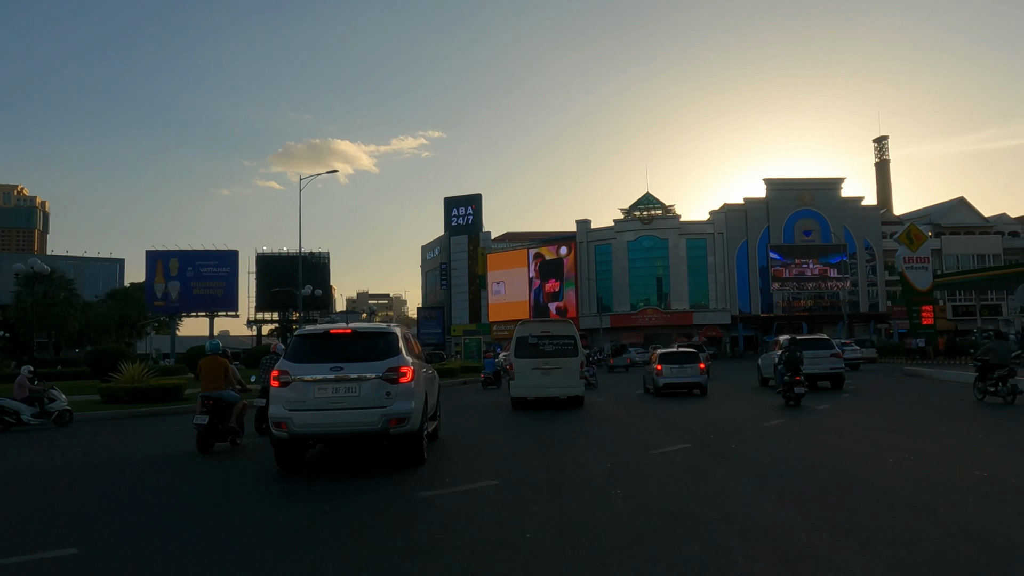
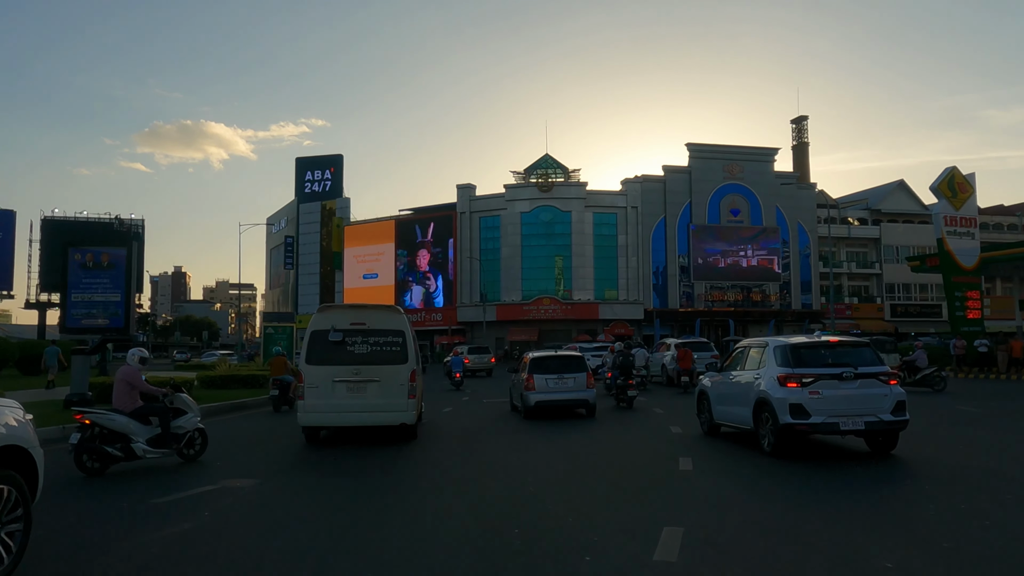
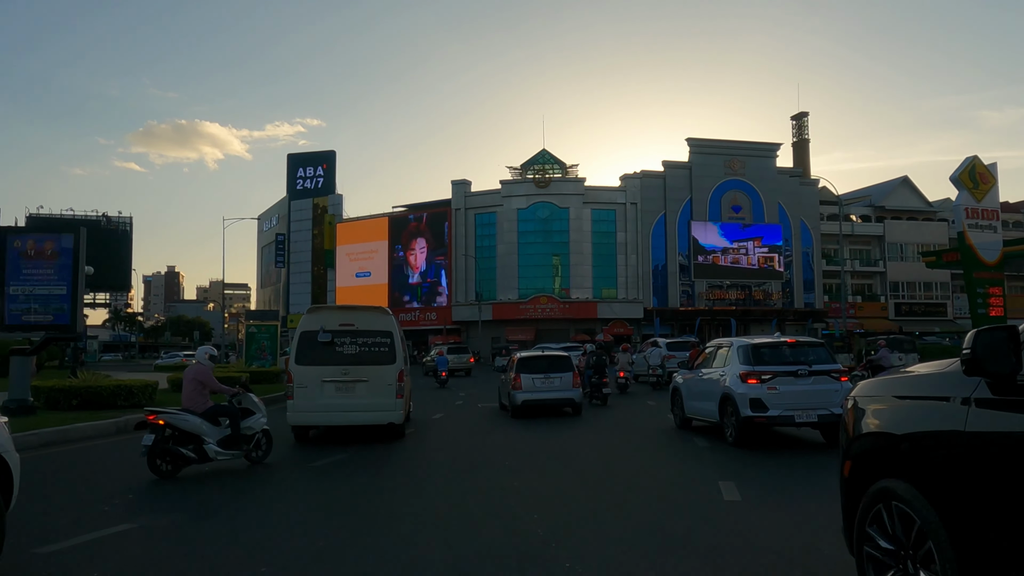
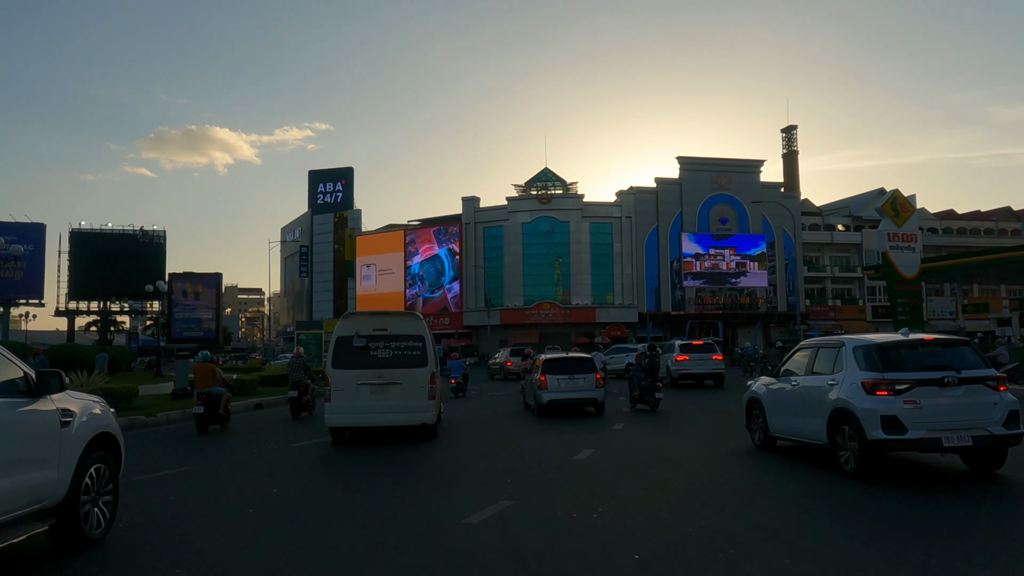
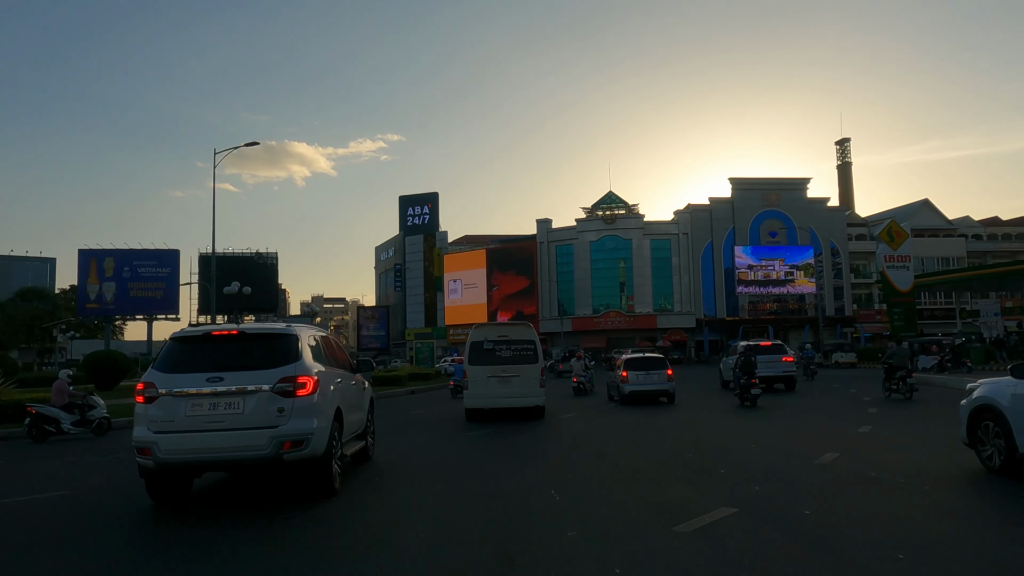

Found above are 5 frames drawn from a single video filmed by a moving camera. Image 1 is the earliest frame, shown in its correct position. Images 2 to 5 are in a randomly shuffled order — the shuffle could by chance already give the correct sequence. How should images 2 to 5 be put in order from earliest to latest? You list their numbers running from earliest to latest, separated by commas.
5, 4, 2, 3
